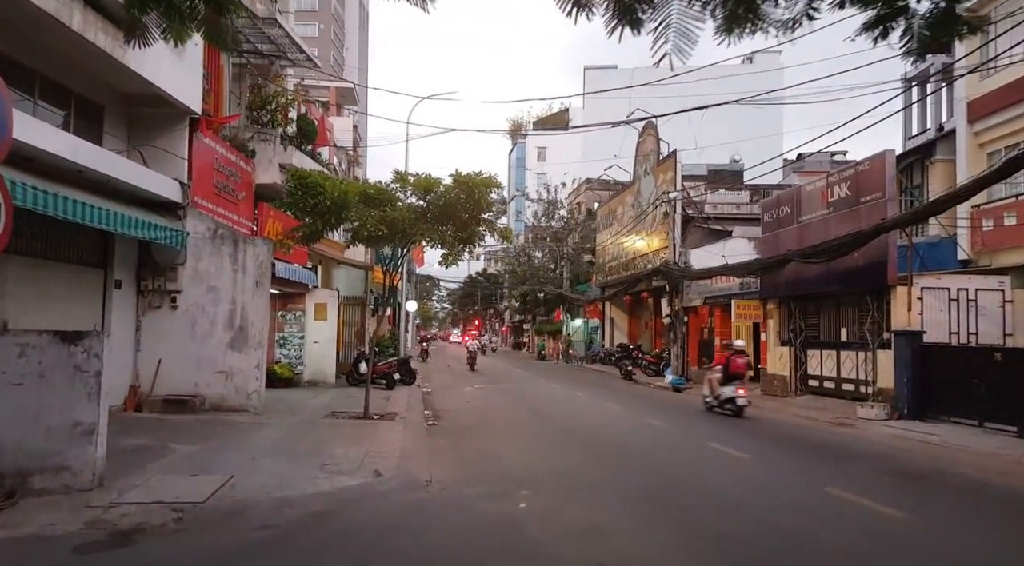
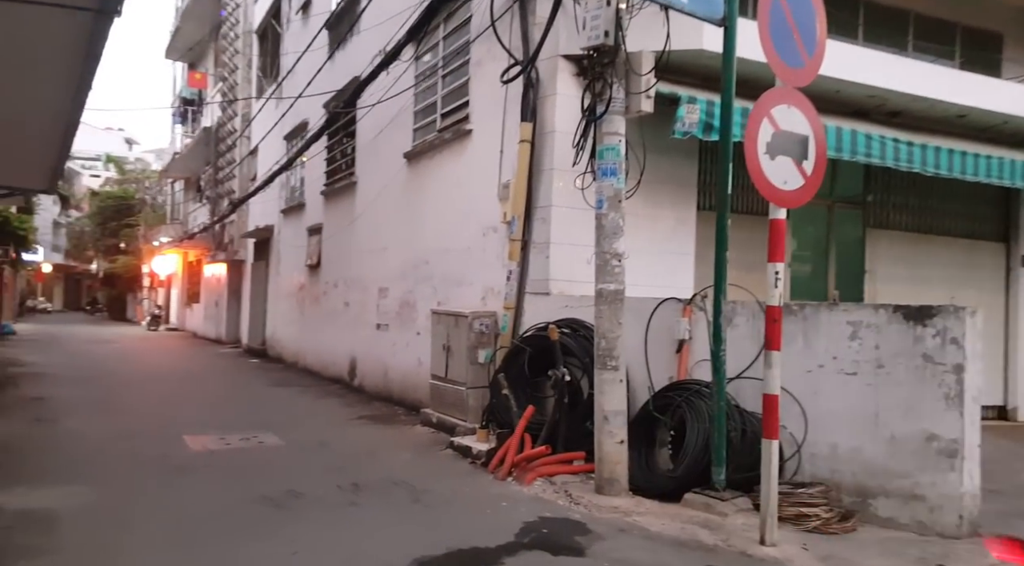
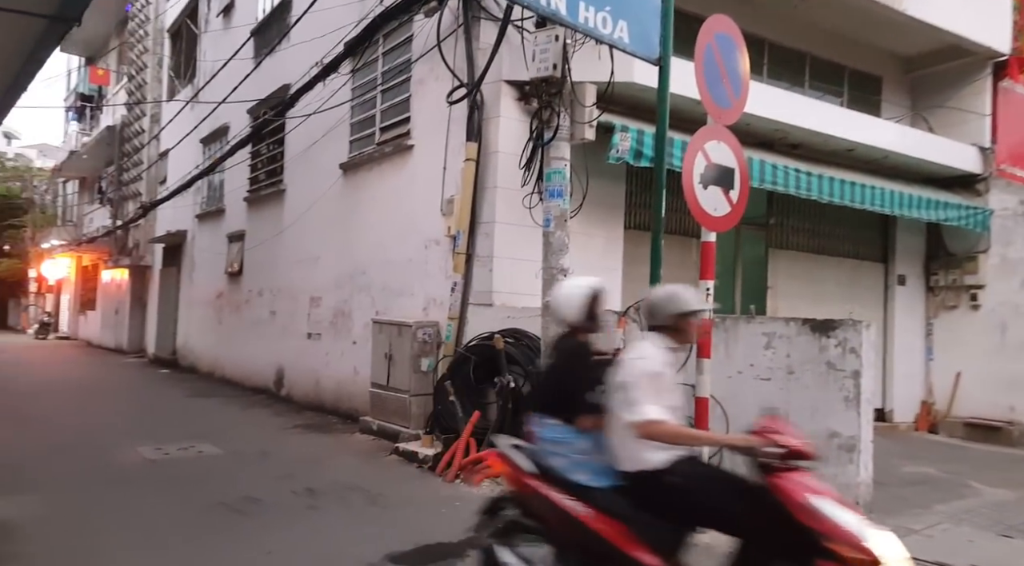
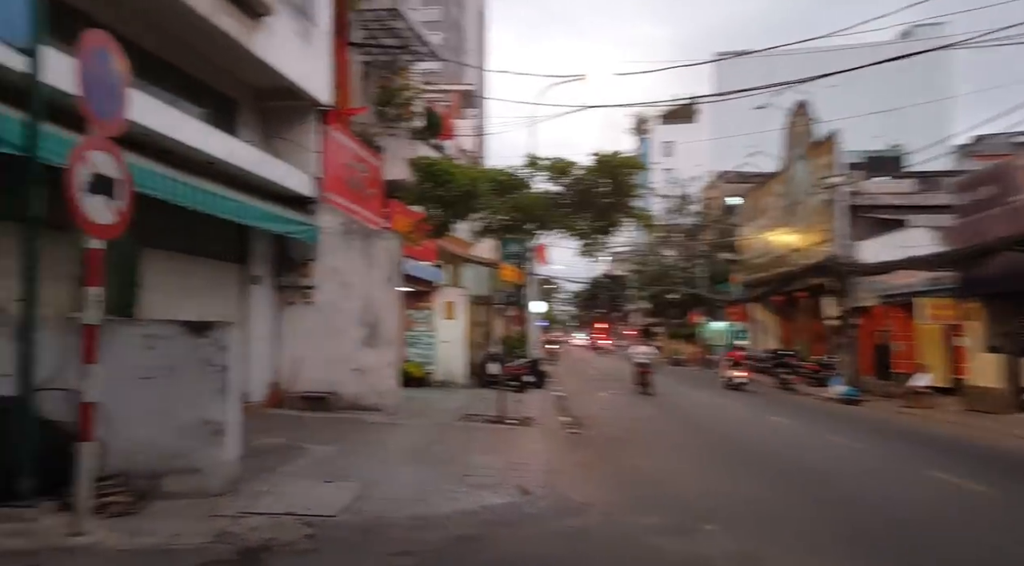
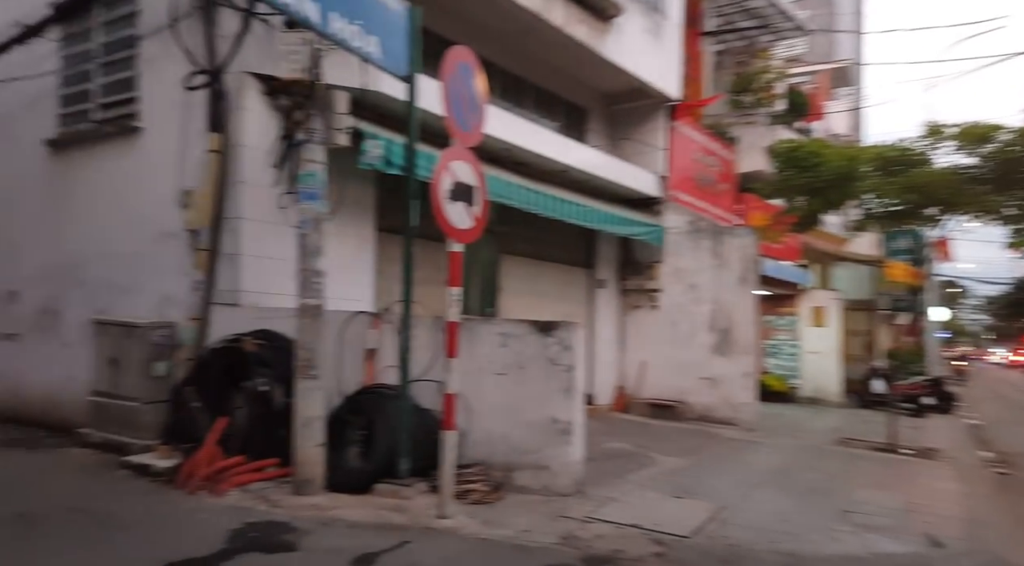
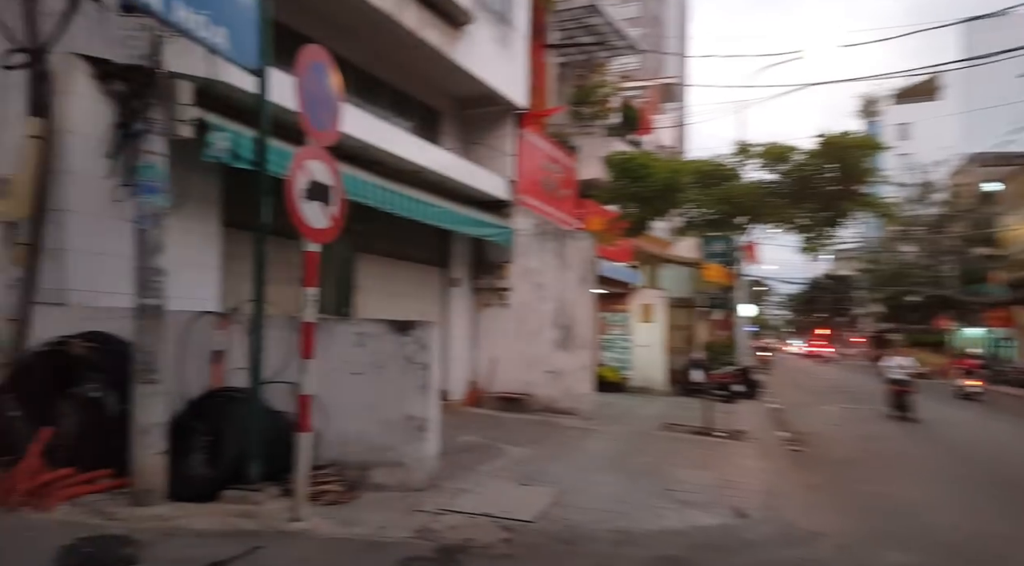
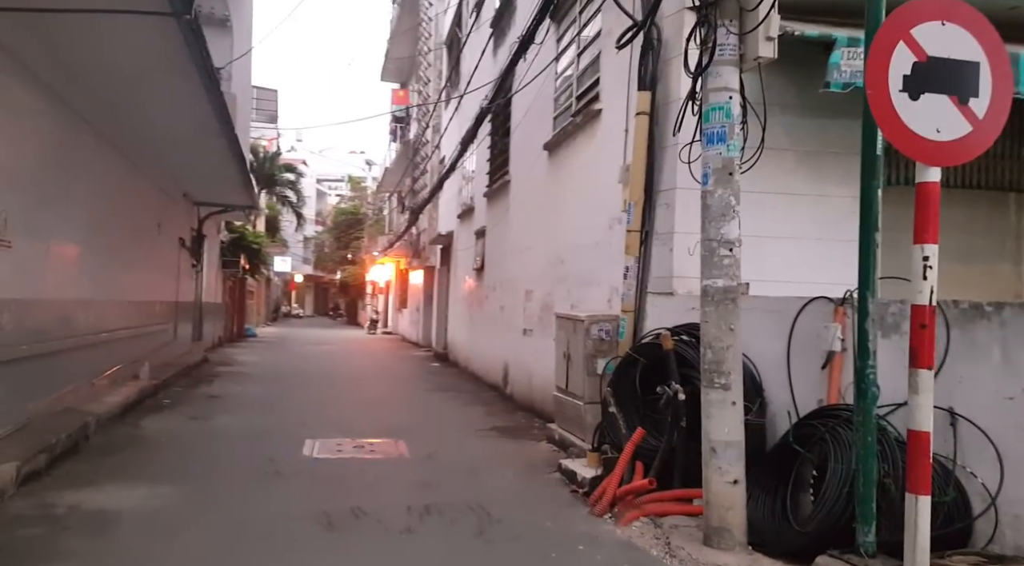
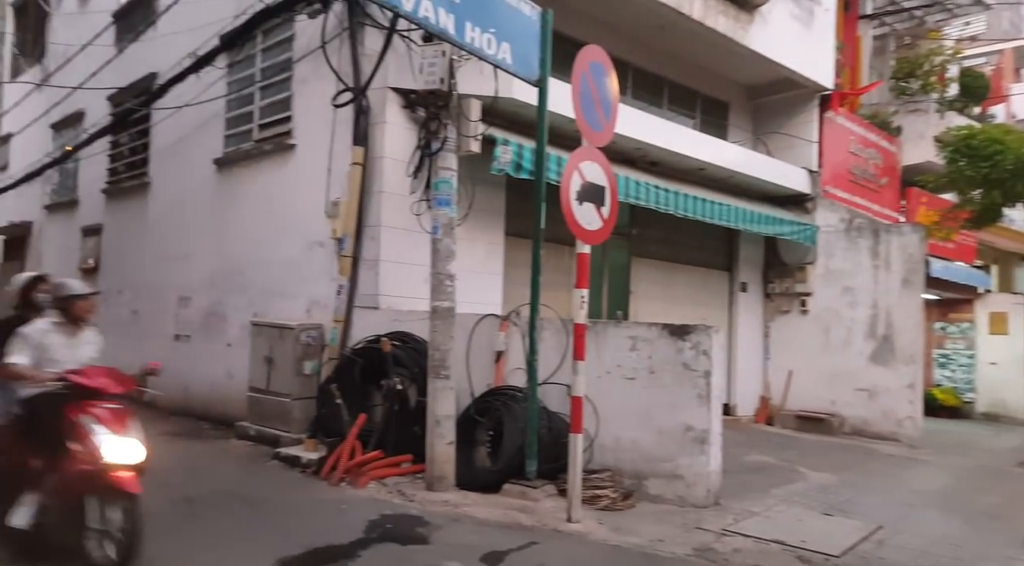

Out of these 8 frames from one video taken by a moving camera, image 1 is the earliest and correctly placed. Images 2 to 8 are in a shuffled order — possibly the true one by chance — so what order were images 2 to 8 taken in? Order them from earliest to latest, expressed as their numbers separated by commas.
4, 6, 5, 8, 3, 2, 7
